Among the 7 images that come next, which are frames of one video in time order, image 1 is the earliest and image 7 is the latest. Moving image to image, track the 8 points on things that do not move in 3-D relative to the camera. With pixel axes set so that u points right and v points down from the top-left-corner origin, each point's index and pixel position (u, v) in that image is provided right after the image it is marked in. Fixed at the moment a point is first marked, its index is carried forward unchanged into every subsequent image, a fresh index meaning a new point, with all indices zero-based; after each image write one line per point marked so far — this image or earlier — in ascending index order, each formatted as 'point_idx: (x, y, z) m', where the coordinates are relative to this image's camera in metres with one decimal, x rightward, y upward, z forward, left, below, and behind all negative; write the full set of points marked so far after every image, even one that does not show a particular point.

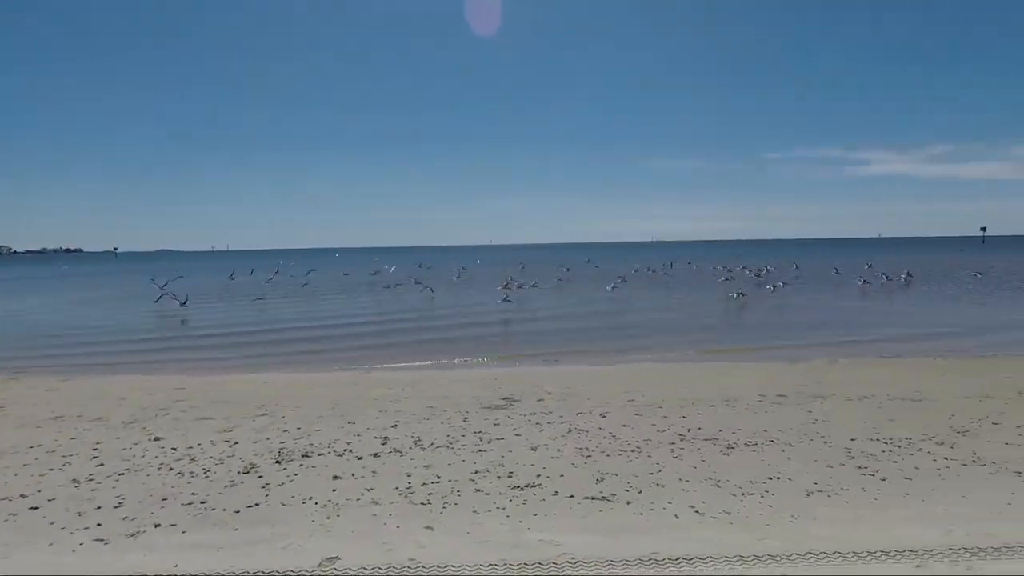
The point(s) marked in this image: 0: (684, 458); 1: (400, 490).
0: (+2.7, -2.7, +8.9) m
1: (-1.6, -2.8, +7.9) m
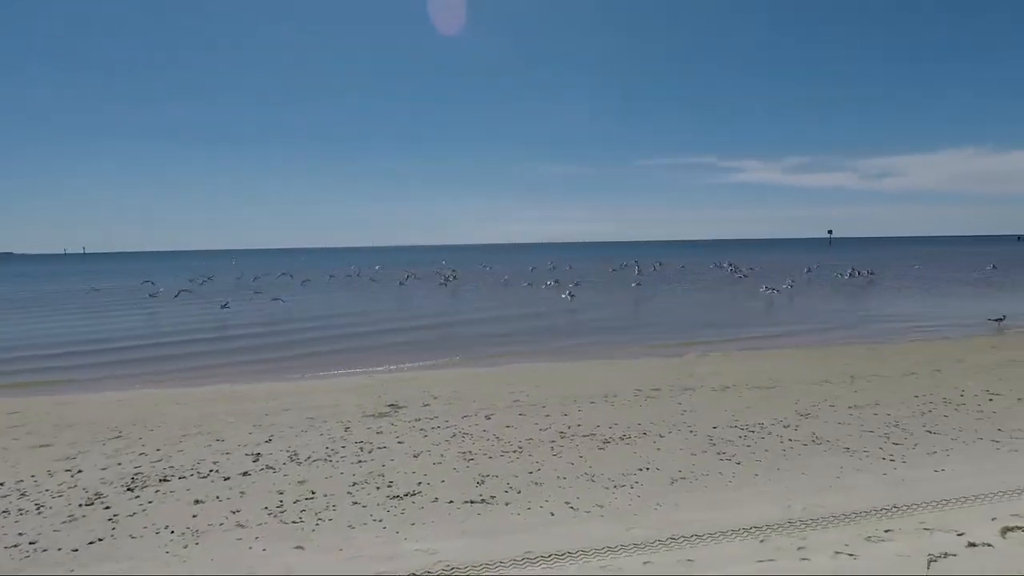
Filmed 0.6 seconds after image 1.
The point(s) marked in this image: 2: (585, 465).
0: (+0.8, -2.7, +9.1) m
1: (-3.2, -2.9, +7.5) m
2: (+1.1, -2.7, +8.8) m
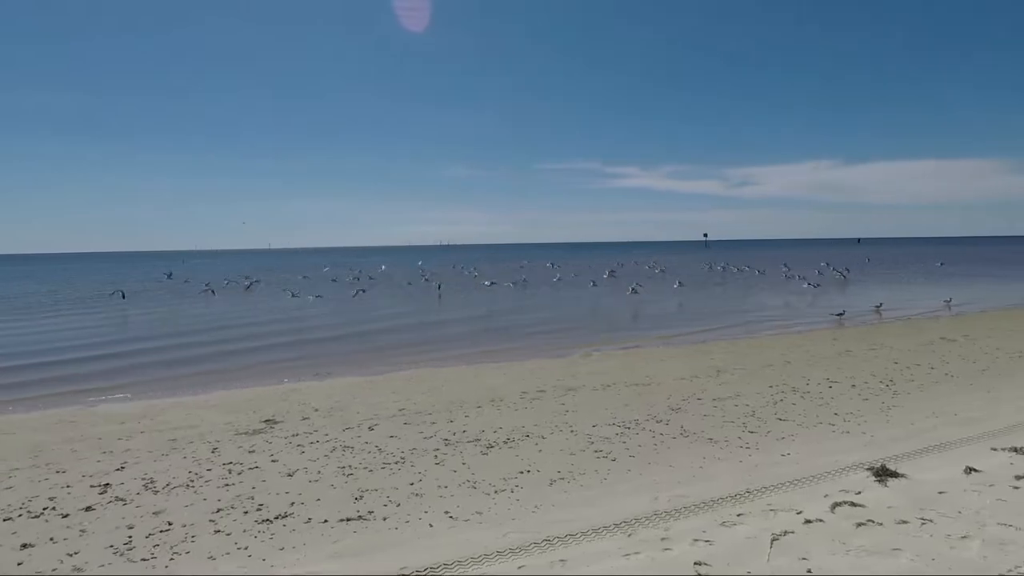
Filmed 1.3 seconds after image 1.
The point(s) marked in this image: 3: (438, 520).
0: (-1.1, -2.8, +9.1) m
1: (-4.7, -3.1, +6.8) m
2: (-0.7, -2.8, +8.8) m
3: (-1.0, -3.0, +7.4) m
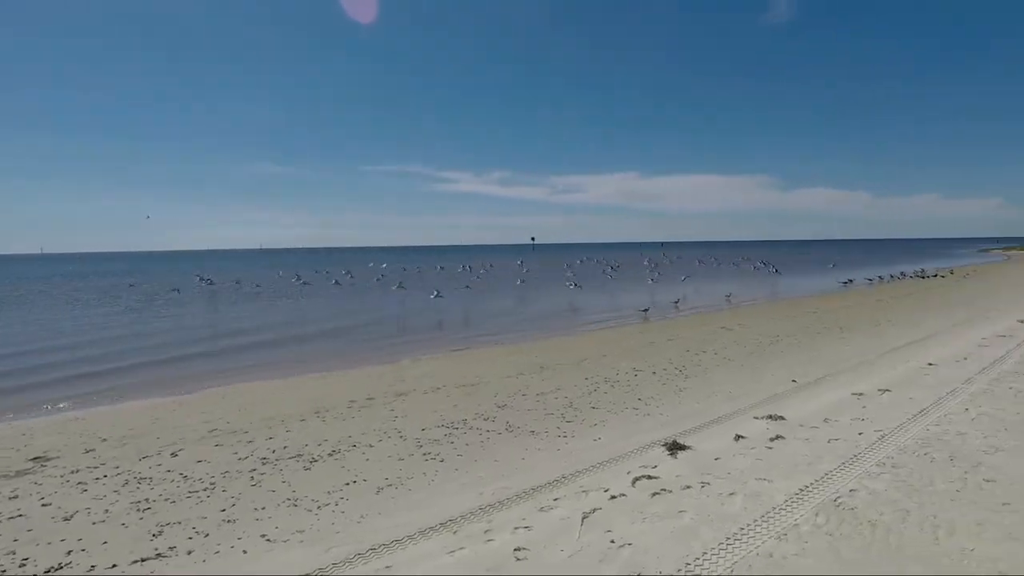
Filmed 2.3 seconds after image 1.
0: (-3.7, -2.9, +8.5) m
1: (-6.6, -3.3, +5.2) m
2: (-3.3, -3.0, +8.3) m
3: (-3.2, -3.1, +6.9) m
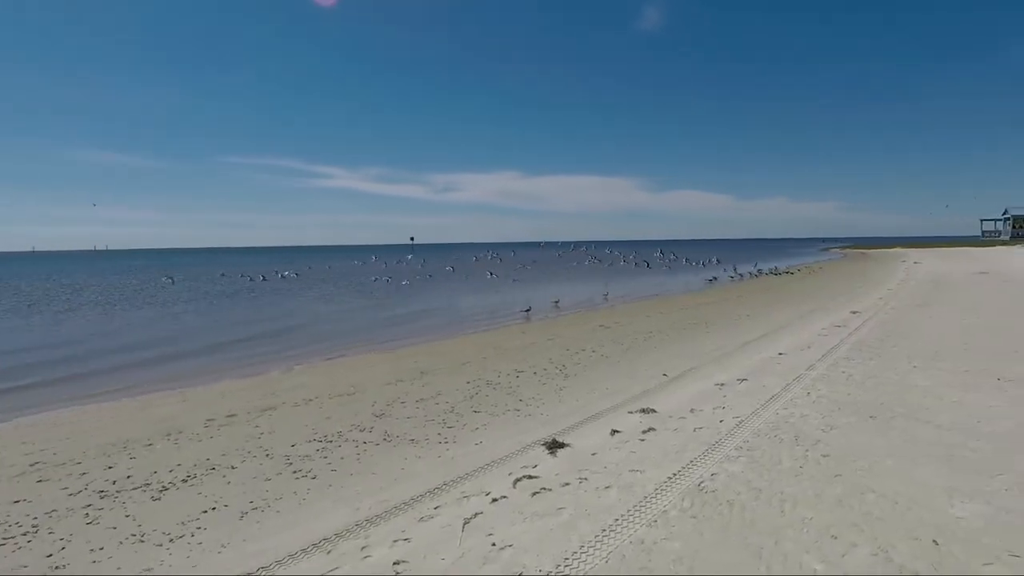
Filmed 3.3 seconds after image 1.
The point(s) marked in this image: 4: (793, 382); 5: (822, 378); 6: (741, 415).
0: (-5.4, -3.1, +7.4) m
1: (-7.6, -3.5, +3.7) m
2: (-4.9, -3.1, +7.3) m
3: (-4.5, -3.2, +6.0) m
4: (+5.1, -1.8, +10.4) m
5: (+5.7, -1.7, +10.4) m
6: (+3.7, -2.1, +9.4) m
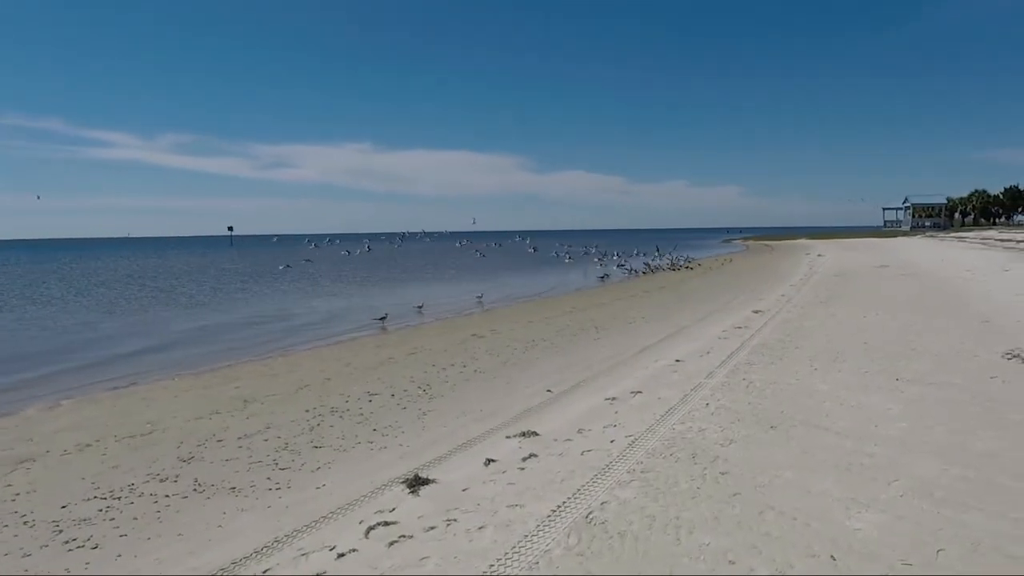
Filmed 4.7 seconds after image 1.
0: (-7.0, -3.3, +5.1) m
1: (-8.6, -3.9, +1.1) m
2: (-6.5, -3.3, +5.0) m
3: (-5.9, -3.5, +3.7) m
4: (+3.0, -1.7, +9.5) m
5: (+3.5, -1.6, +9.6) m
6: (+1.8, -2.1, +8.3) m
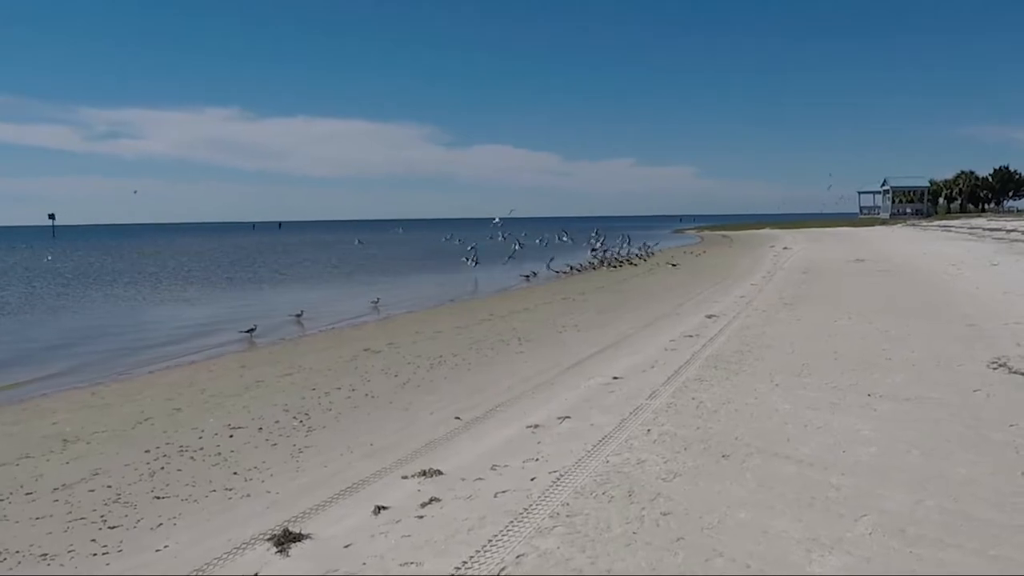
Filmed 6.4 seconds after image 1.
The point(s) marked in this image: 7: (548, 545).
0: (-8.0, -3.5, +3.5) m
1: (-9.4, -4.3, -0.5) m
2: (-7.5, -3.5, +3.5) m
3: (-6.8, -3.8, +2.3) m
4: (+1.8, -1.6, +8.2) m
5: (+2.3, -1.5, +8.4) m
6: (+0.6, -2.1, +7.0) m
7: (+0.3, -2.7, +5.8) m
